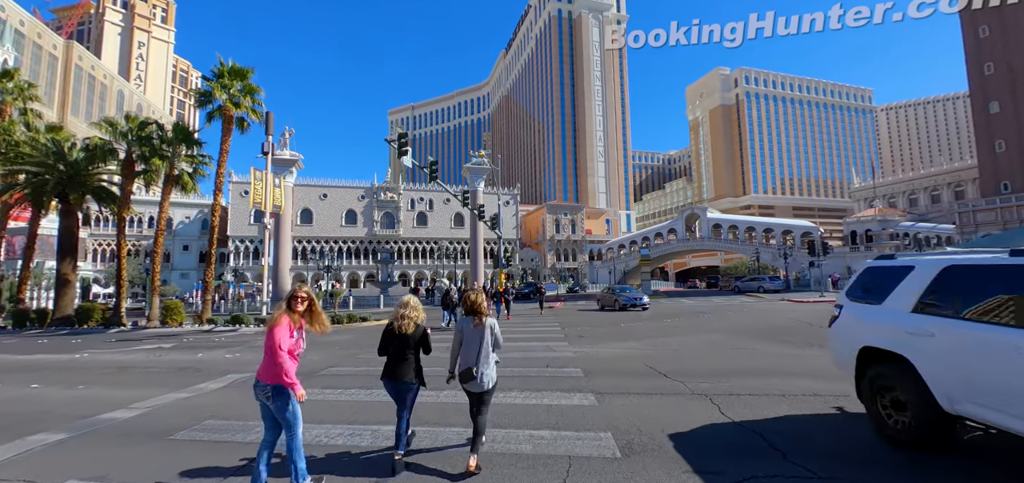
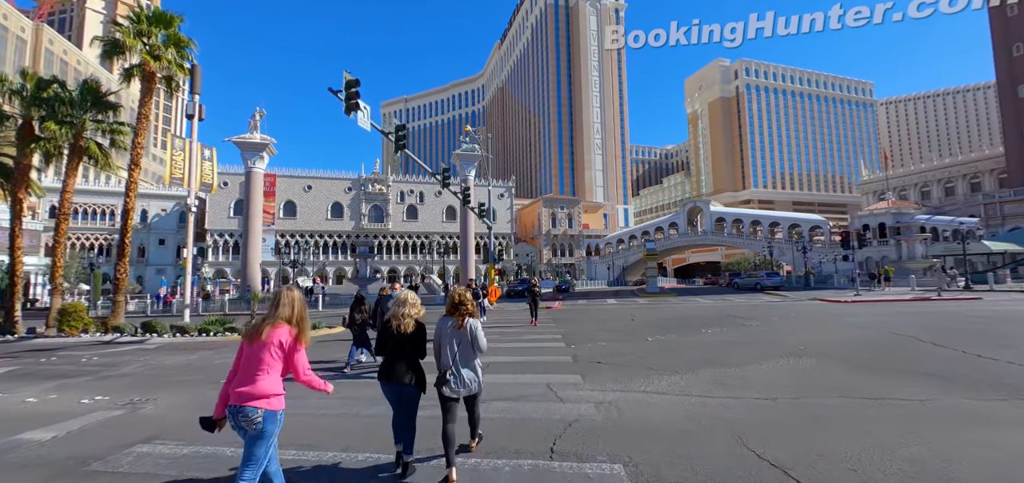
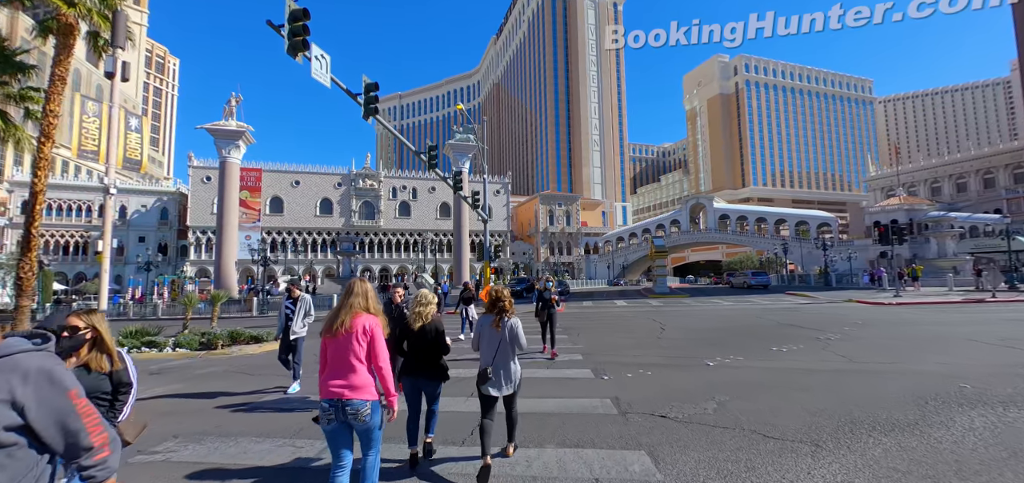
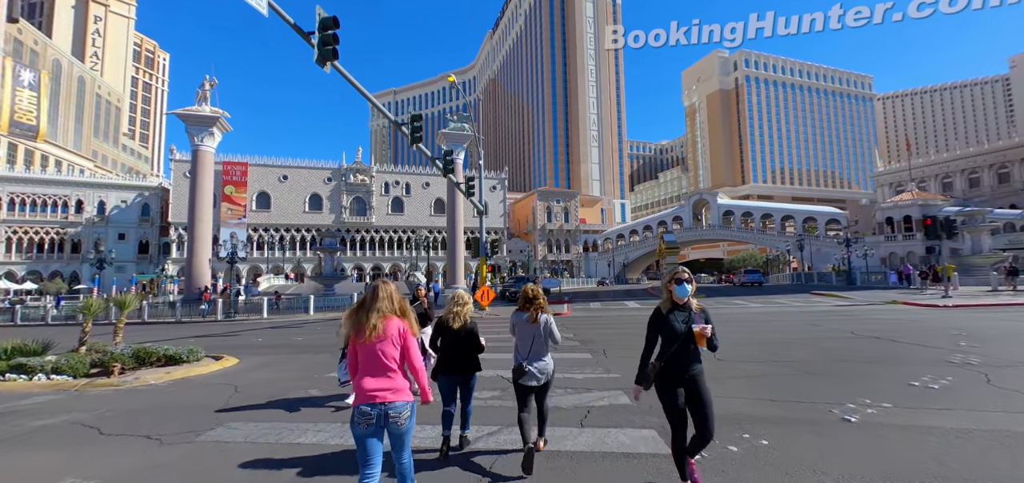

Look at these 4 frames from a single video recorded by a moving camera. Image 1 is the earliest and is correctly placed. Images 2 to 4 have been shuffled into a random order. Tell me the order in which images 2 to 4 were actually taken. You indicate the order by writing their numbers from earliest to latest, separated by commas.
2, 3, 4
